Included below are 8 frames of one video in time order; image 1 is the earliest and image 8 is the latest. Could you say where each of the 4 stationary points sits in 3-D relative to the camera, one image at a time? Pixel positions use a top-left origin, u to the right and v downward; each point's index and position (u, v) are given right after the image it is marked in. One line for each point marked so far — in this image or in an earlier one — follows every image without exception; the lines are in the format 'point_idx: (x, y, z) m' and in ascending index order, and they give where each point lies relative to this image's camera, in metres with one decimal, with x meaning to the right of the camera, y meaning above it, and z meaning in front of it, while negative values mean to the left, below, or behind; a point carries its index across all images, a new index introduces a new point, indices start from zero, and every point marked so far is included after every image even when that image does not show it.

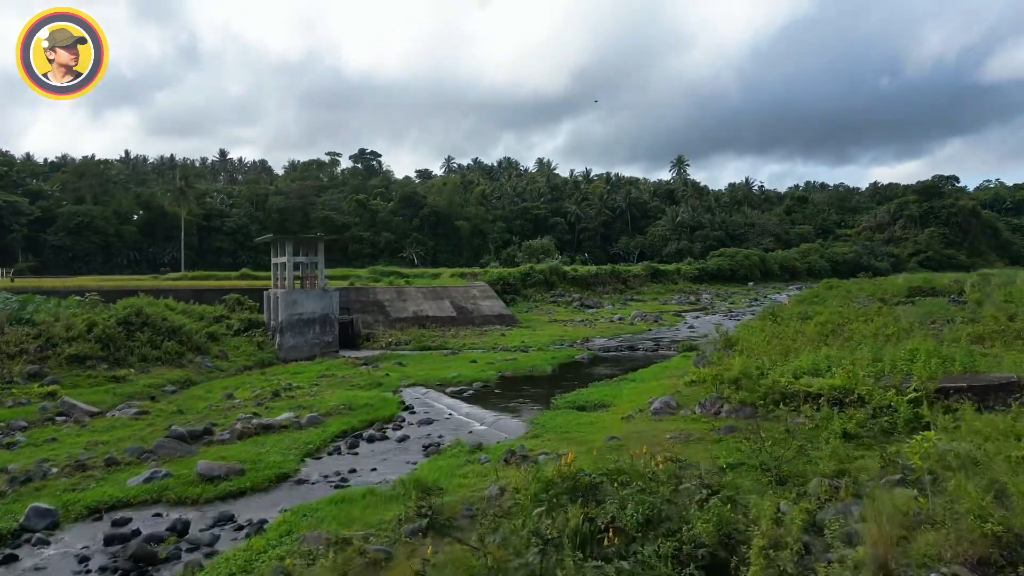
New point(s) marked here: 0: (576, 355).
0: (+1.7, -1.8, +19.4) m
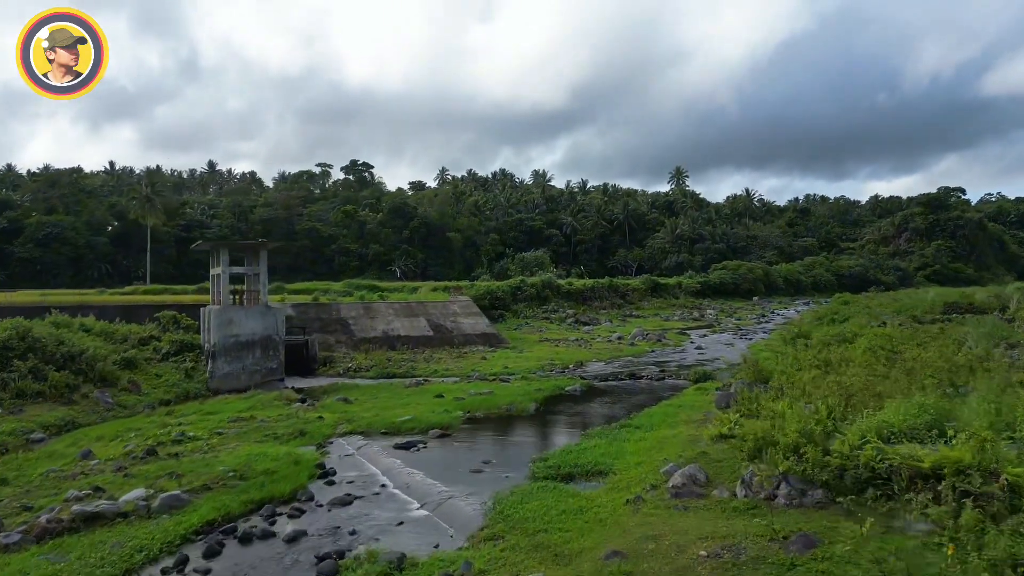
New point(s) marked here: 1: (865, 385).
0: (+1.2, -2.2, +16.0) m
1: (+4.8, -1.4, +9.7) m
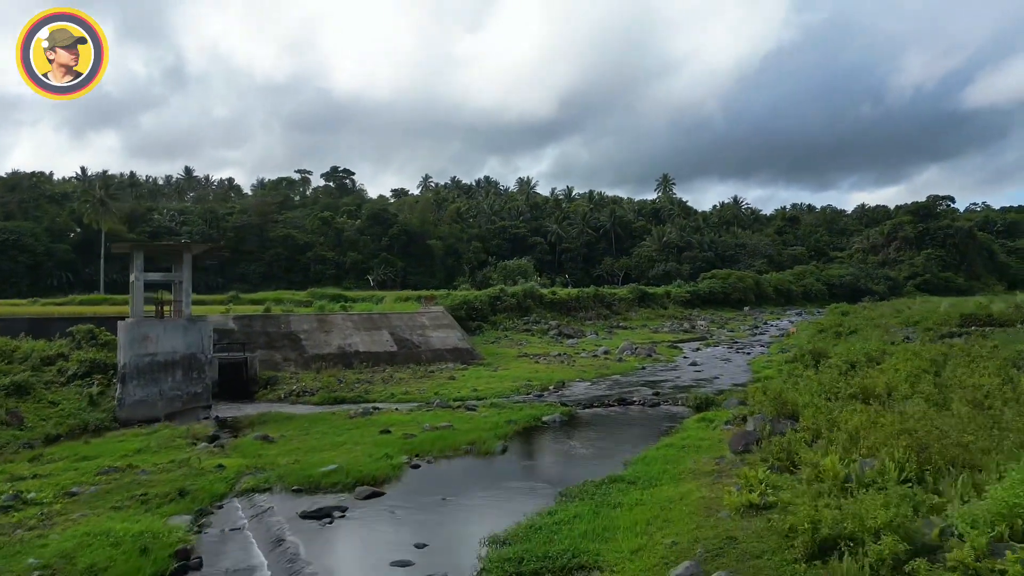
0: (+0.6, -2.4, +13.4) m
1: (+4.3, -1.5, +7.2) m
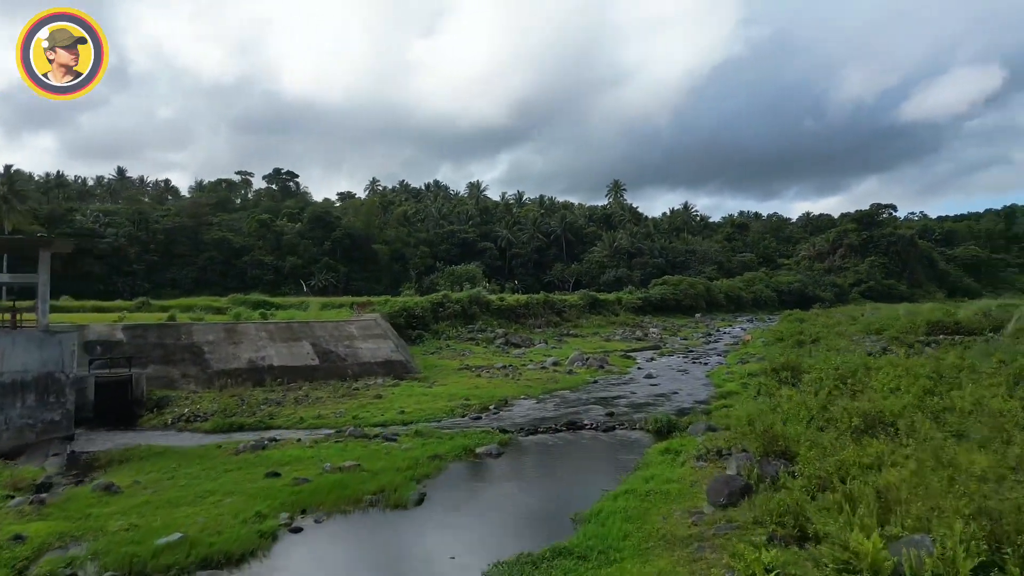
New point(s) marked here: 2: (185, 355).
0: (-0.5, -2.4, +11.1) m
1: (+3.6, -1.5, +5.3) m
2: (-7.8, -1.6, +17.2) m
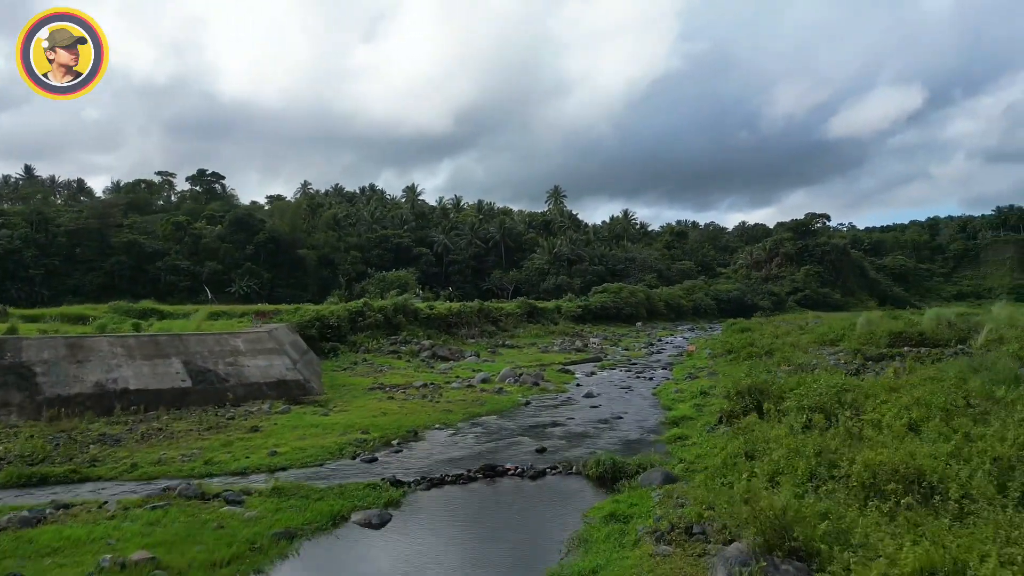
0: (-1.7, -2.5, +8.1) m
1: (+2.9, -1.5, +2.6) m
2: (-9.5, -1.7, +13.6) m
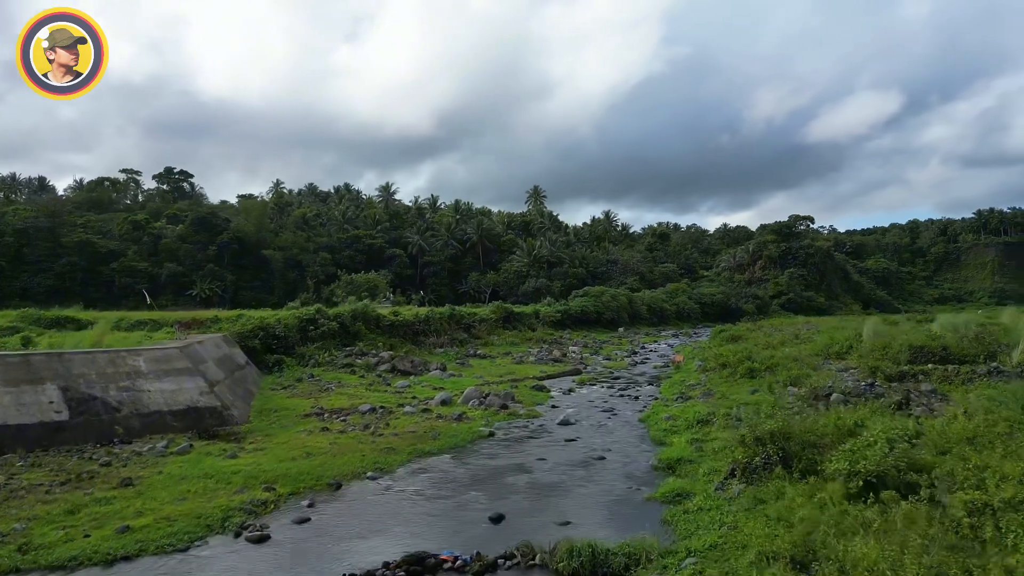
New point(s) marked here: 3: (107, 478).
0: (-2.3, -2.6, +5.1) m
1: (+2.4, -1.6, -0.2) m
2: (-10.2, -1.8, +10.4) m
3: (-5.8, -2.7, +10.4) m
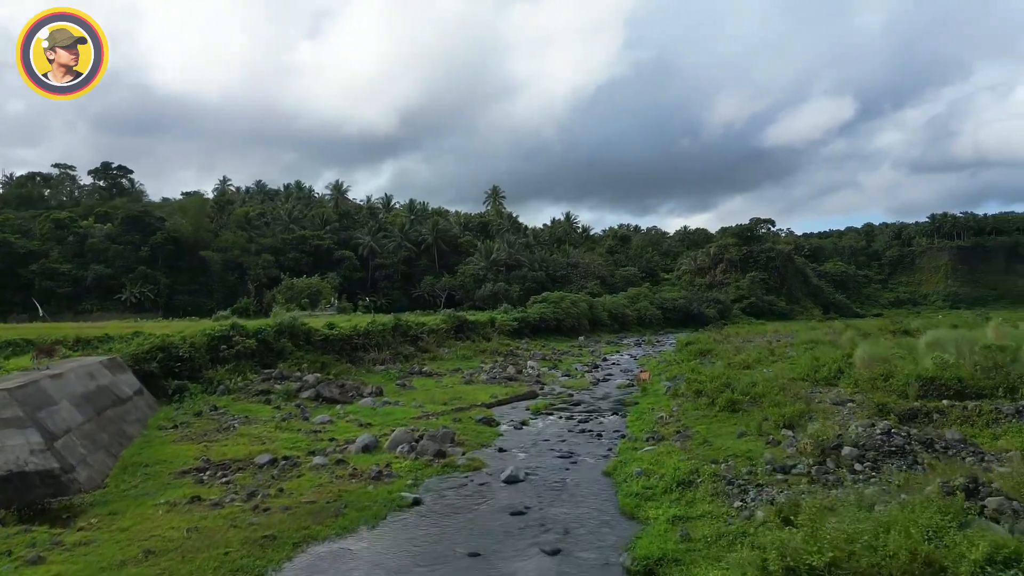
0: (-2.9, -3.0, +1.8) m
1: (+2.1, -2.0, -3.3) m
2: (-11.1, -2.2, +6.7) m
3: (-6.7, -3.1, +6.8) m
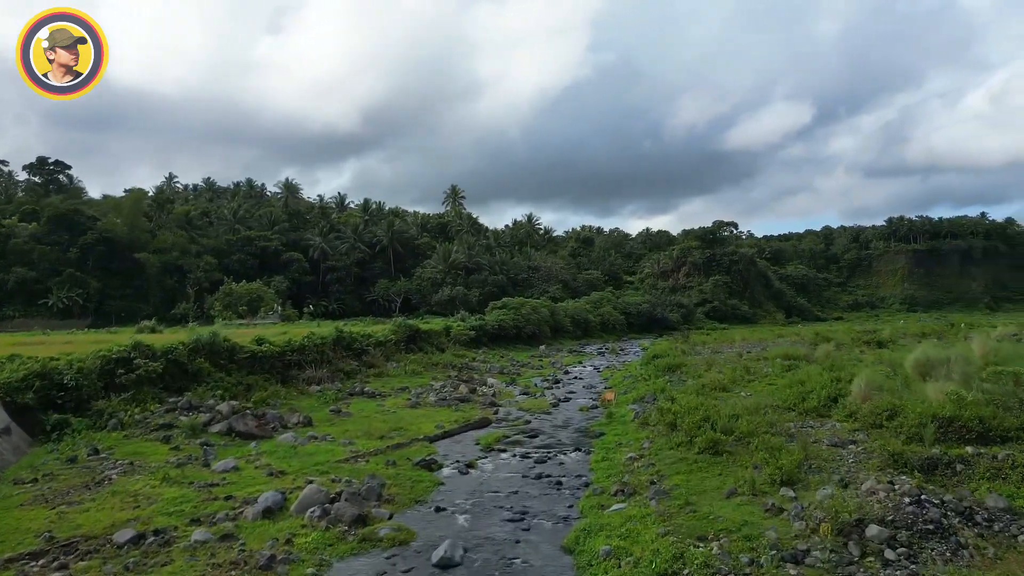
0: (-3.2, -3.4, -1.1) m
1: (+2.0, -2.4, -6.0) m
2: (-11.7, -2.6, +3.3) m
3: (-7.3, -3.5, +3.7) m
